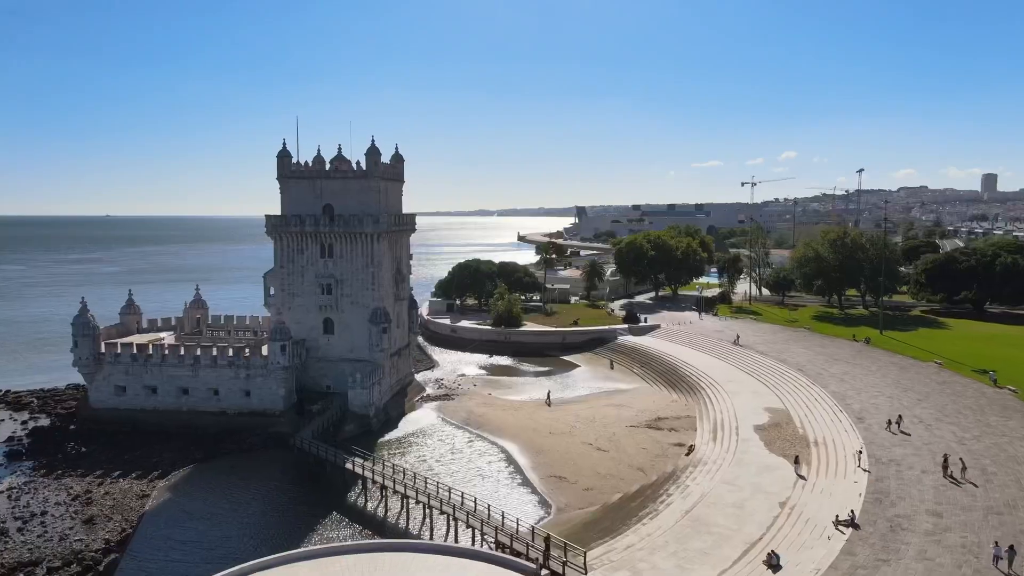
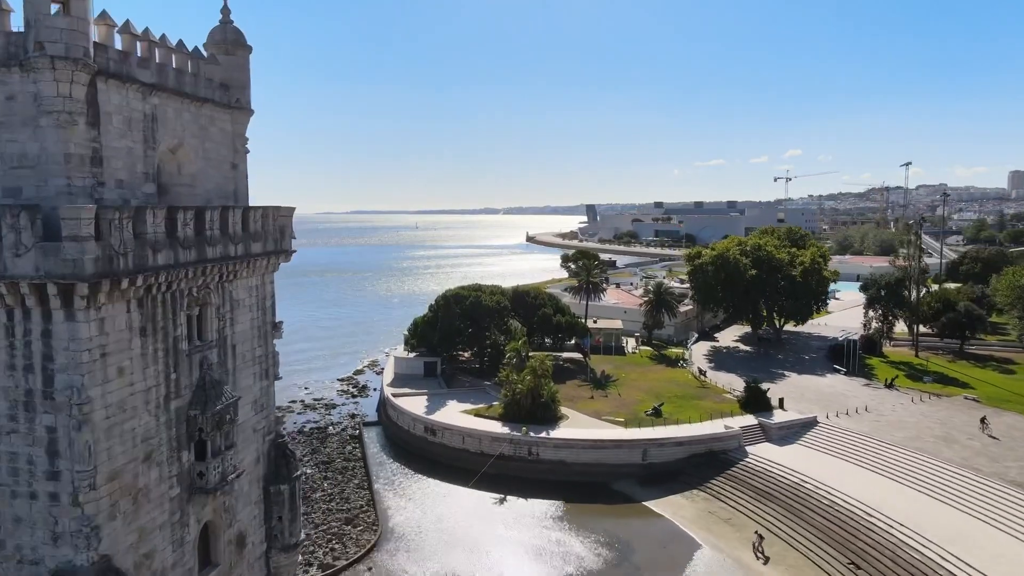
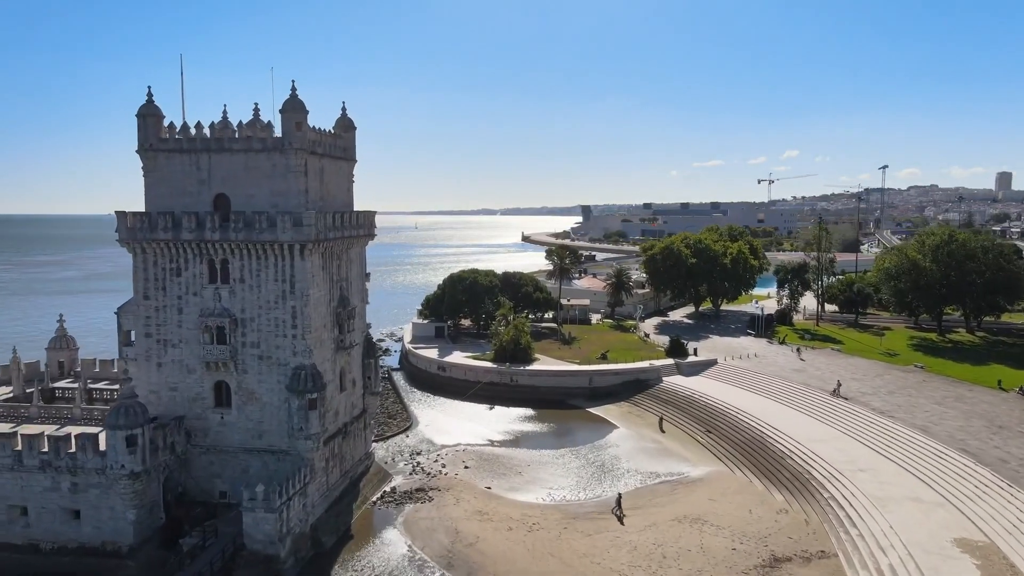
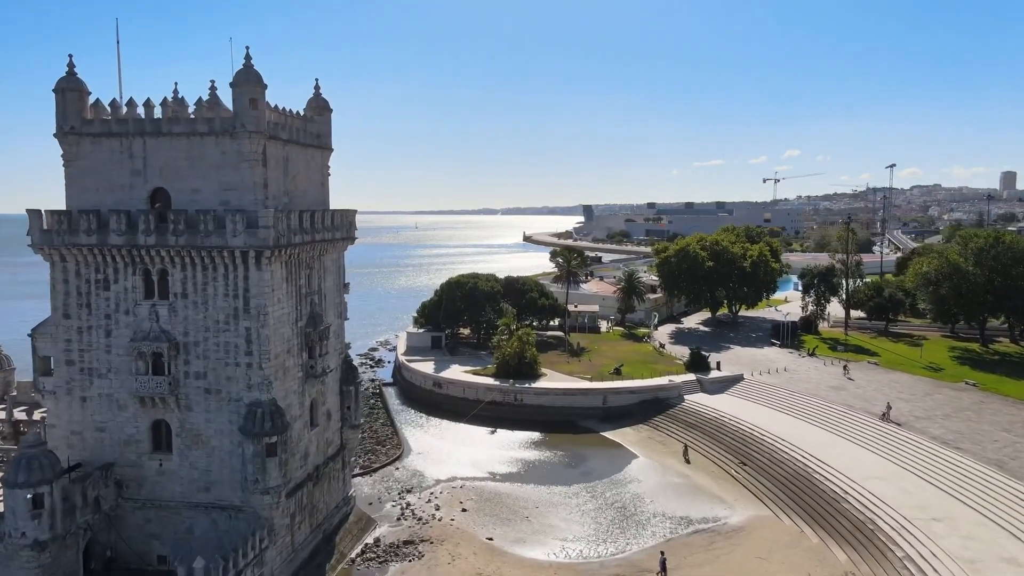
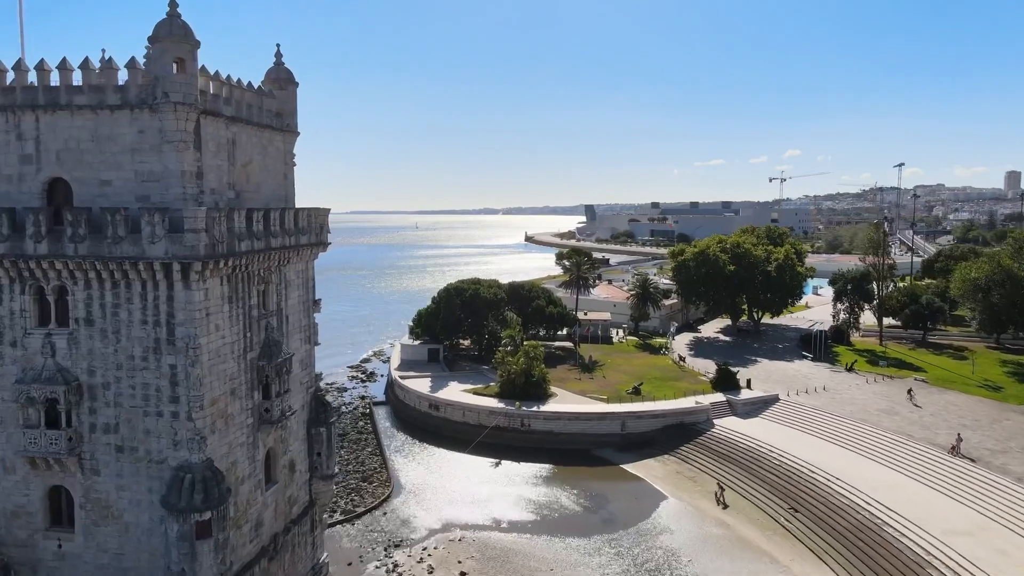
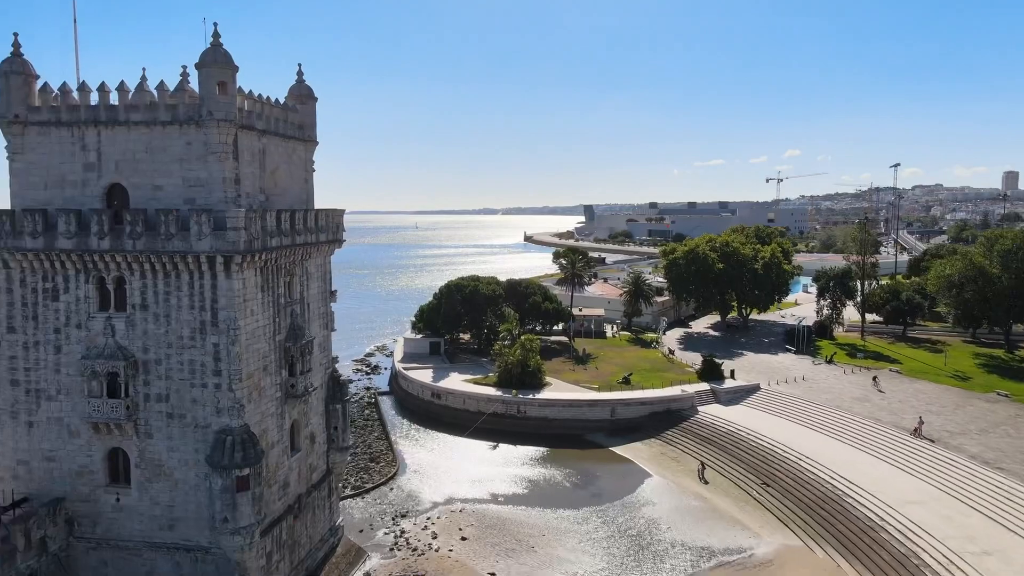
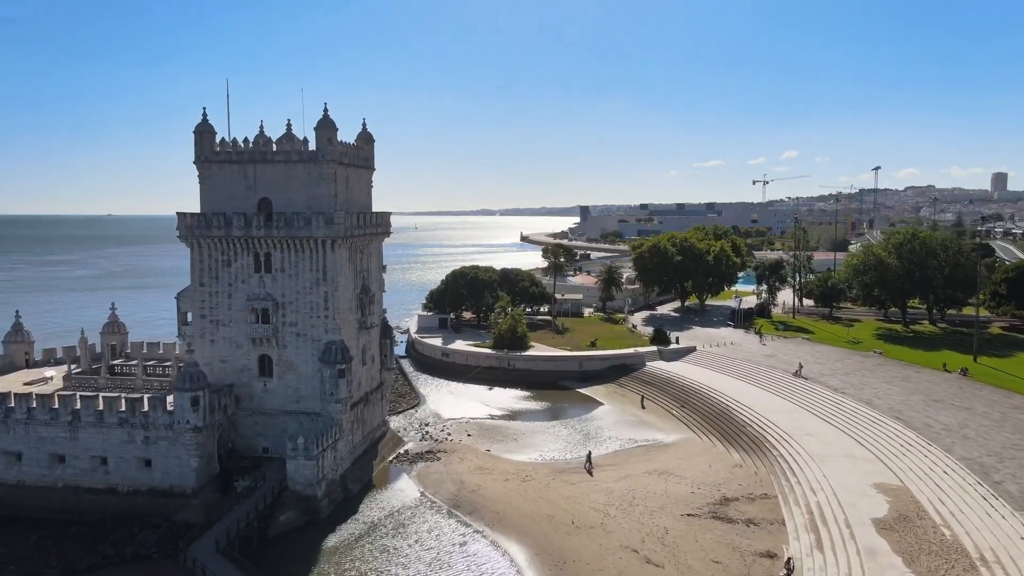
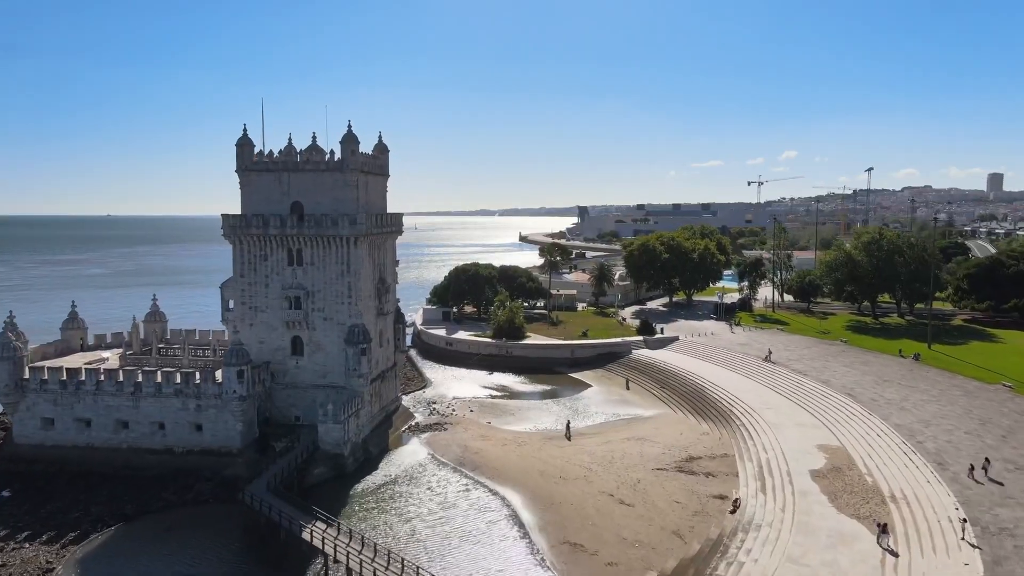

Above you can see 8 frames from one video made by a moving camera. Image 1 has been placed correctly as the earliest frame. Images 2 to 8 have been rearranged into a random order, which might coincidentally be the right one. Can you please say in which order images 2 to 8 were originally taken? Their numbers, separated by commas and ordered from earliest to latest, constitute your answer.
8, 7, 3, 4, 6, 5, 2
